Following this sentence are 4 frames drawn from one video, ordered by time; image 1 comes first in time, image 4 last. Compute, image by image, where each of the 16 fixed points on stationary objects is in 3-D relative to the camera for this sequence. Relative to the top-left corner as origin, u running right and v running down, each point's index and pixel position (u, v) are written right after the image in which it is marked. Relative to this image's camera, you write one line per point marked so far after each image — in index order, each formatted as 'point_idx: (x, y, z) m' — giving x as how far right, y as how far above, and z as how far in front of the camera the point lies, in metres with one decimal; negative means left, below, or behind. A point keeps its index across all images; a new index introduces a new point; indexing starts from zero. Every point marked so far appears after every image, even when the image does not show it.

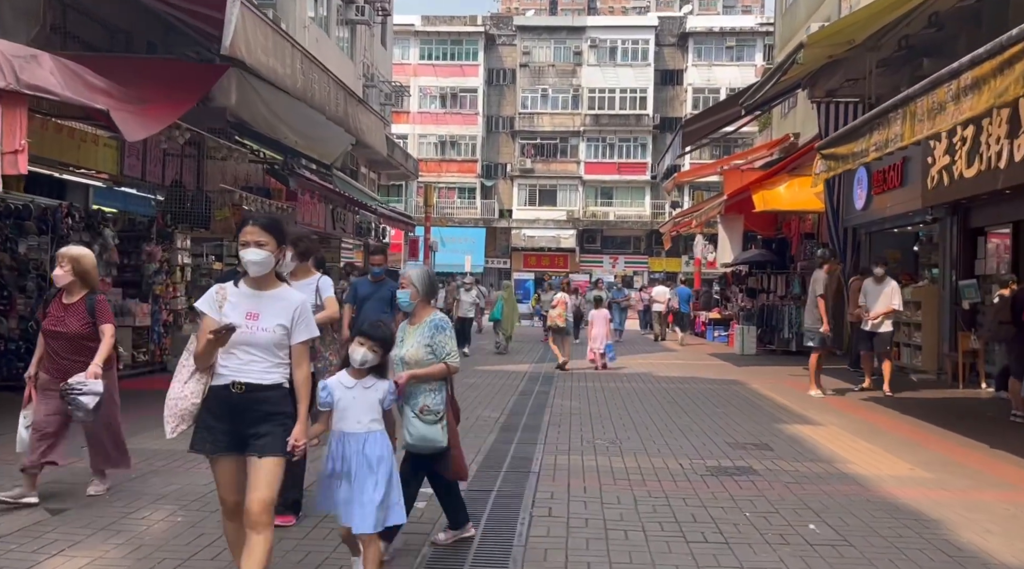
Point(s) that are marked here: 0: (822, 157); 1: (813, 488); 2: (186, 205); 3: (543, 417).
0: (+3.1, +1.3, +8.8) m
1: (+1.8, -1.2, +5.3) m
2: (-4.4, +1.1, +11.7) m
3: (+0.3, -1.2, +8.1) m
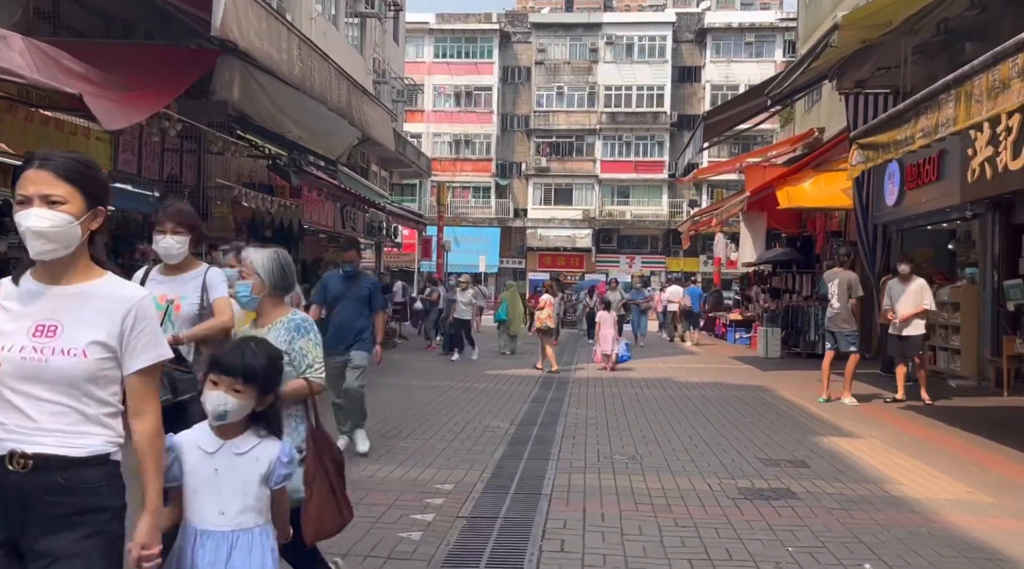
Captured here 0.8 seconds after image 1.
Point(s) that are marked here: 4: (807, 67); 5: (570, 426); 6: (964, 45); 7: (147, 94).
0: (+3.2, +1.3, +8.1) m
1: (+1.9, -1.2, +4.7) m
2: (-4.2, +1.1, +11.2) m
3: (+0.4, -1.2, +7.5) m
4: (+3.7, +2.7, +10.9) m
5: (+0.5, -1.2, +7.7) m
6: (+5.7, +3.0, +10.9) m
7: (-3.1, +1.6, +7.4) m
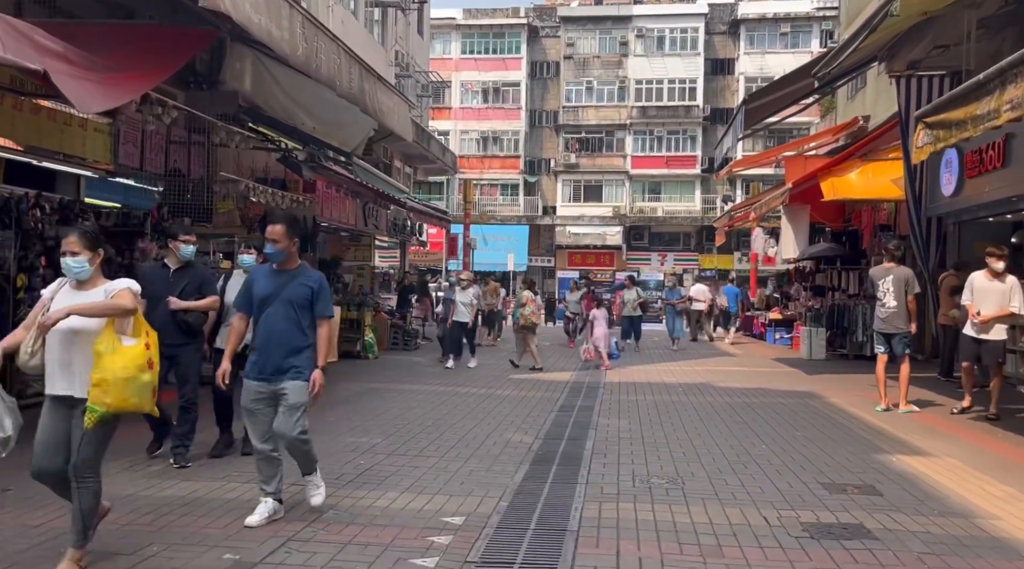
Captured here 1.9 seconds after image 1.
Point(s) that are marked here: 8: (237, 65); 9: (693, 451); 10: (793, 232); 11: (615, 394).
0: (+3.4, +1.3, +7.2) m
1: (+2.0, -1.2, +3.9) m
2: (-3.9, +1.1, +10.5) m
3: (+0.6, -1.2, +6.7) m
4: (+4.0, +2.7, +10.0) m
5: (+0.7, -1.2, +6.9) m
6: (+5.9, +3.0, +9.9) m
7: (-2.9, +1.6, +6.7) m
8: (-3.1, +2.5, +9.9) m
9: (+1.3, -1.2, +6.5) m
10: (+5.1, +0.9, +15.7) m
11: (+1.2, -1.3, +10.1) m
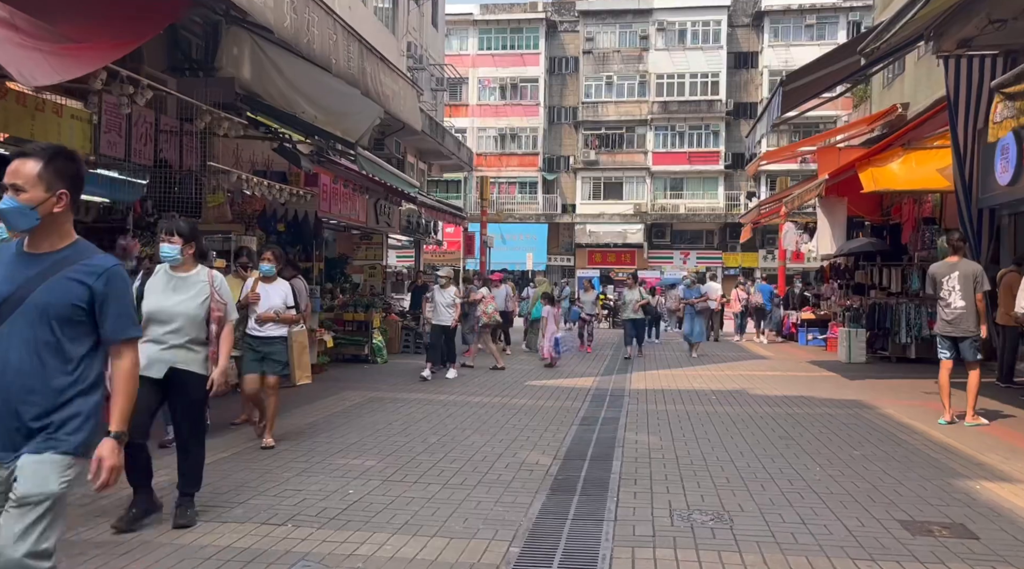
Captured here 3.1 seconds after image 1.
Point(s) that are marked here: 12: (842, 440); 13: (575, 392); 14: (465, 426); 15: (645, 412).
0: (+3.5, +1.3, +6.2) m
1: (+2.0, -1.2, +2.9) m
2: (-3.7, +1.0, +9.7) m
3: (+0.7, -1.2, +5.8) m
4: (+4.1, +2.8, +9.0) m
5: (+0.8, -1.2, +6.0) m
6: (+6.1, +3.1, +8.9) m
7: (-2.8, +1.6, +5.9) m
8: (-2.9, +2.5, +9.1) m
9: (+1.4, -1.2, +5.6) m
10: (+5.3, +1.0, +14.7) m
11: (+1.4, -1.2, +9.2) m
12: (+2.6, -1.2, +6.9) m
13: (+0.7, -1.3, +10.3) m
14: (-0.4, -1.2, +7.5) m
15: (+1.3, -1.2, +8.6) m
